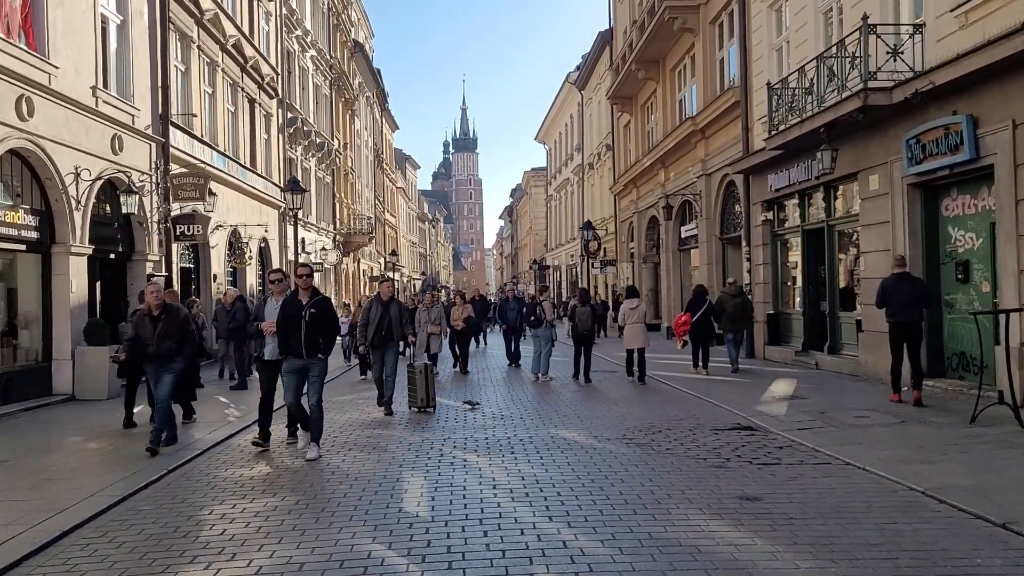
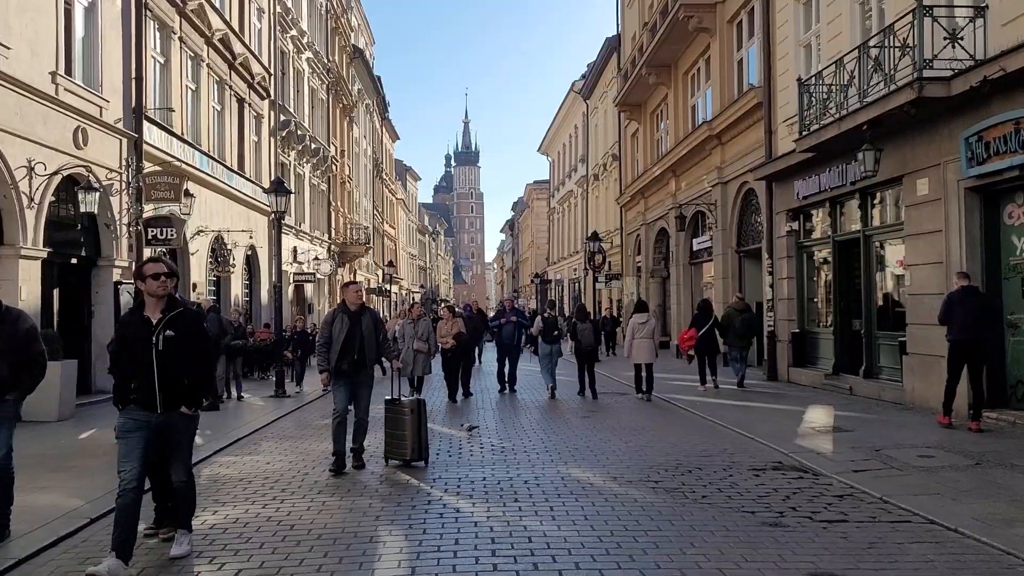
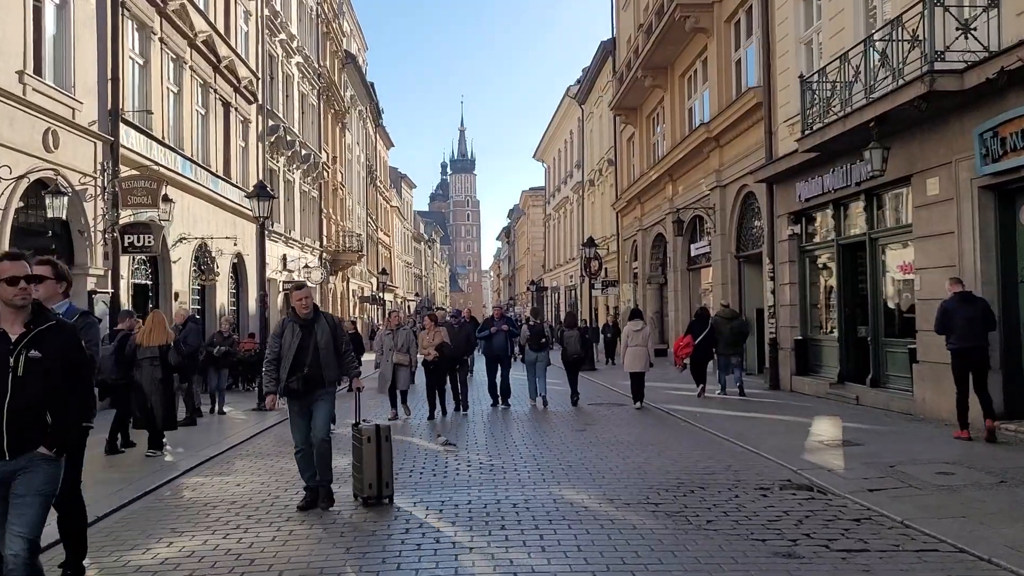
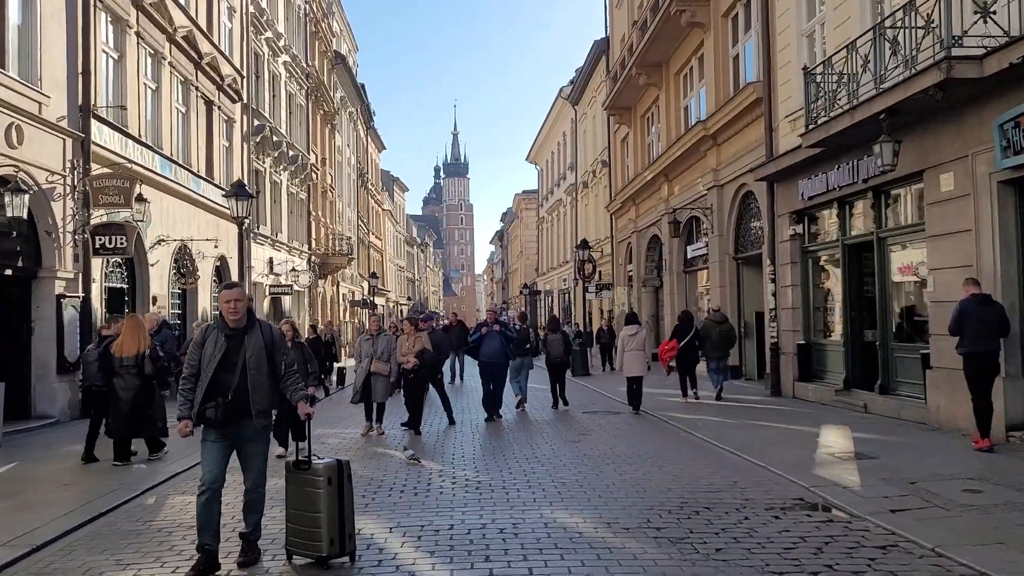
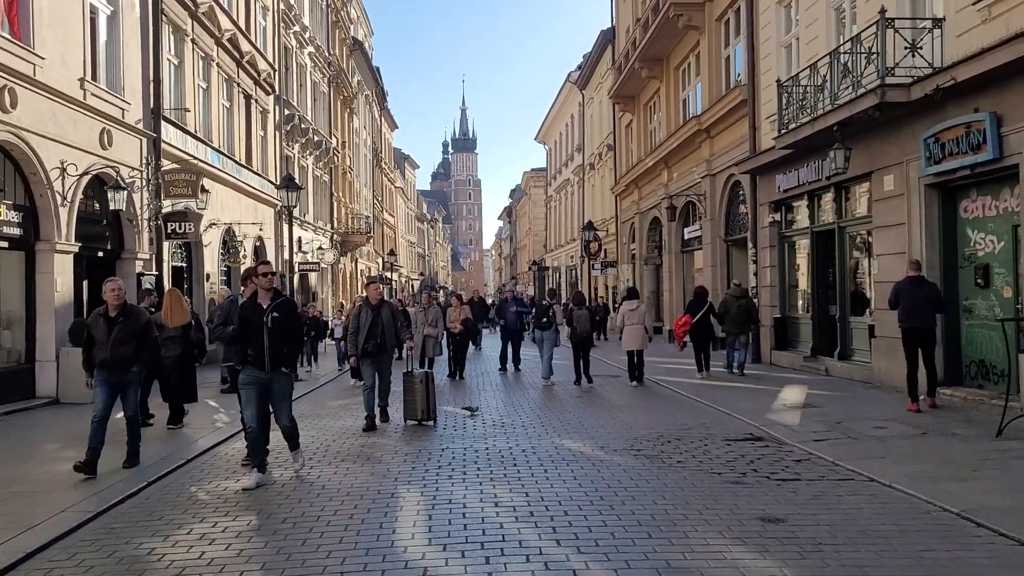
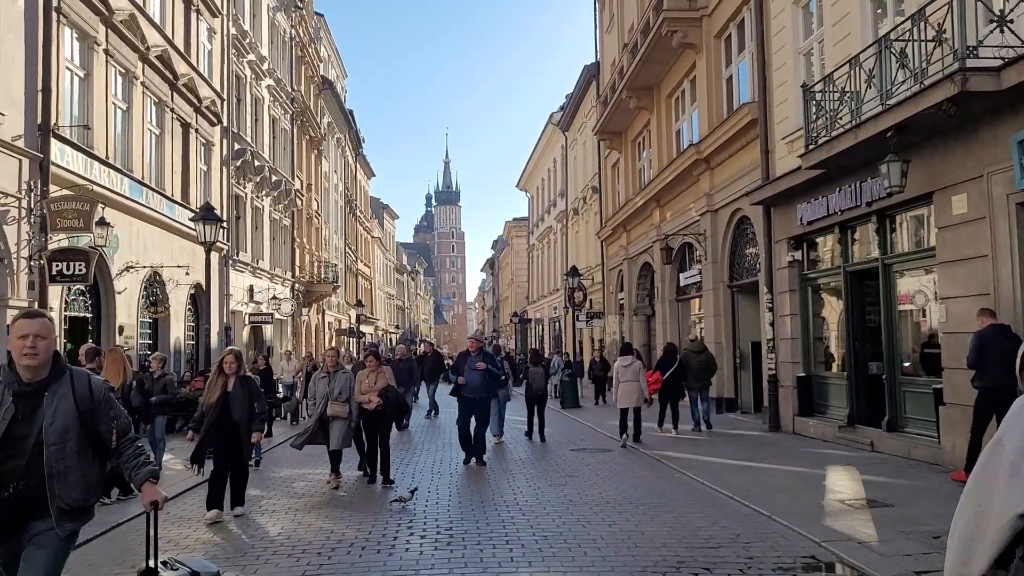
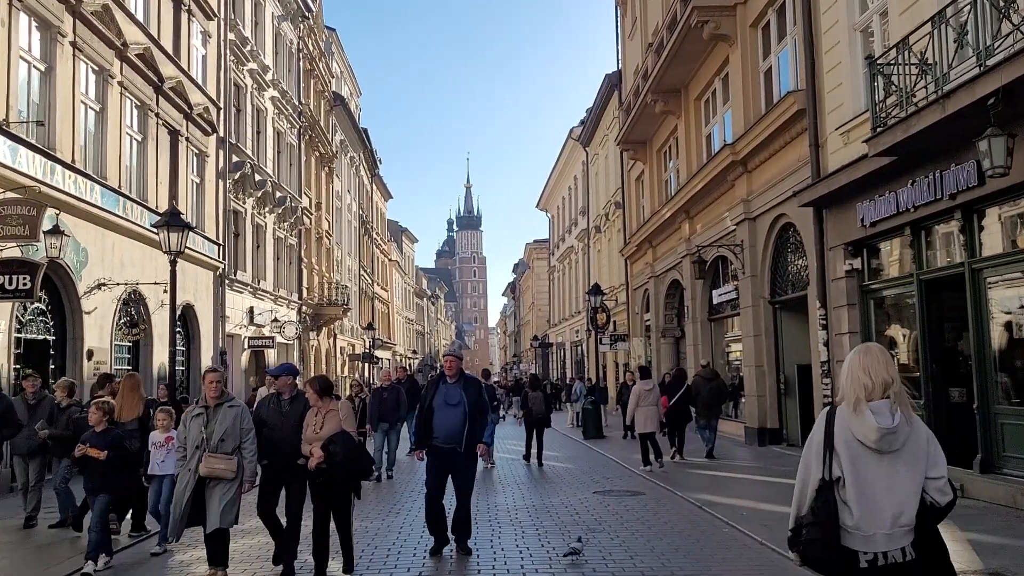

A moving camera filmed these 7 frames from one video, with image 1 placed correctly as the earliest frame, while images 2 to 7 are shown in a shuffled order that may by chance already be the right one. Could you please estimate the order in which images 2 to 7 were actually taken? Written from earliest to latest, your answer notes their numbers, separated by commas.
5, 2, 3, 4, 6, 7
